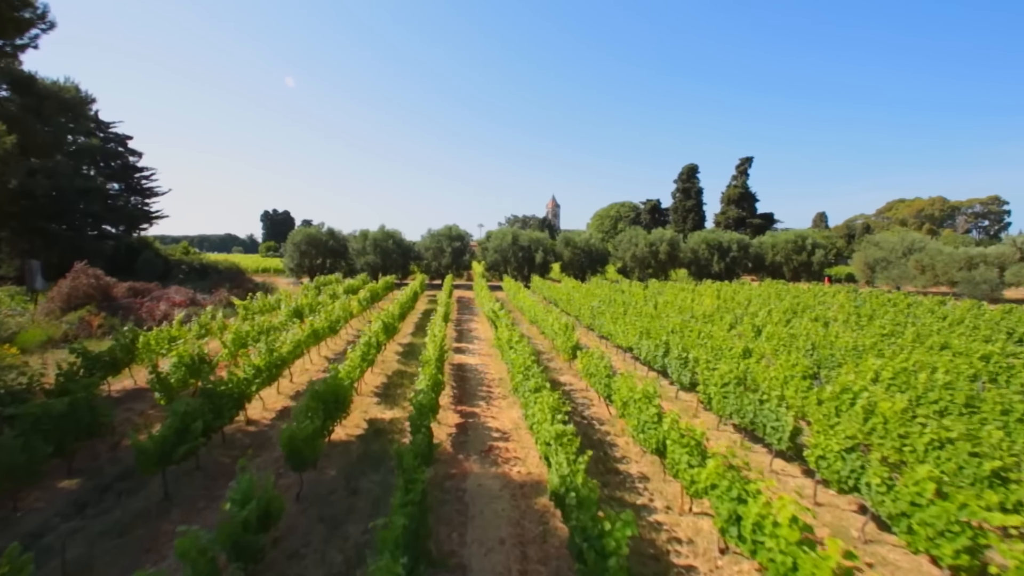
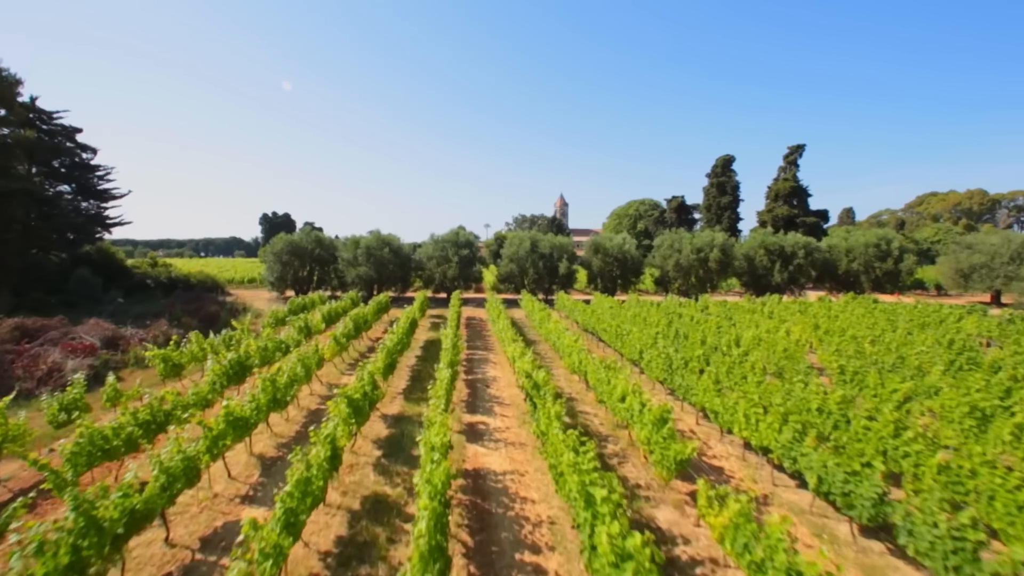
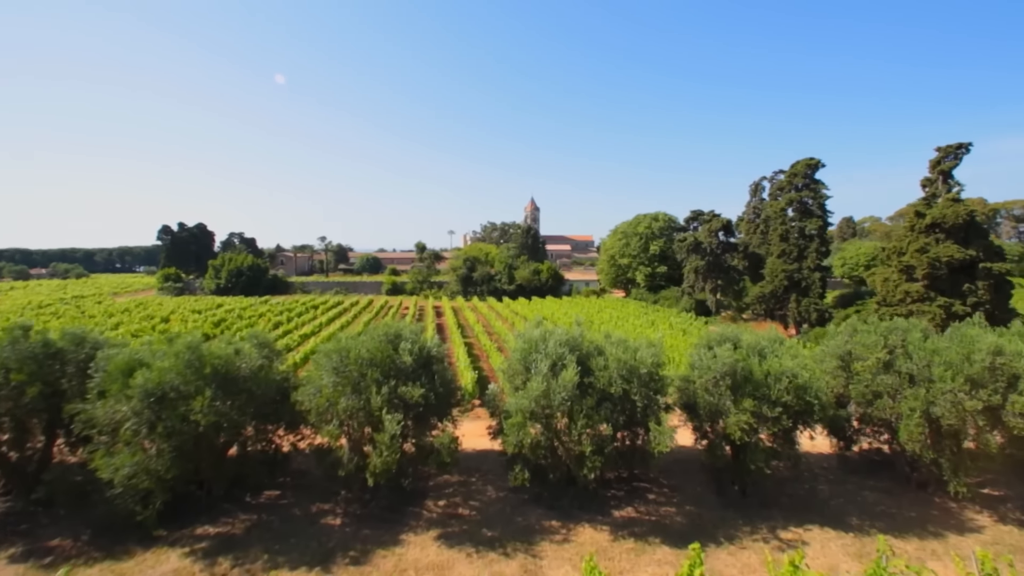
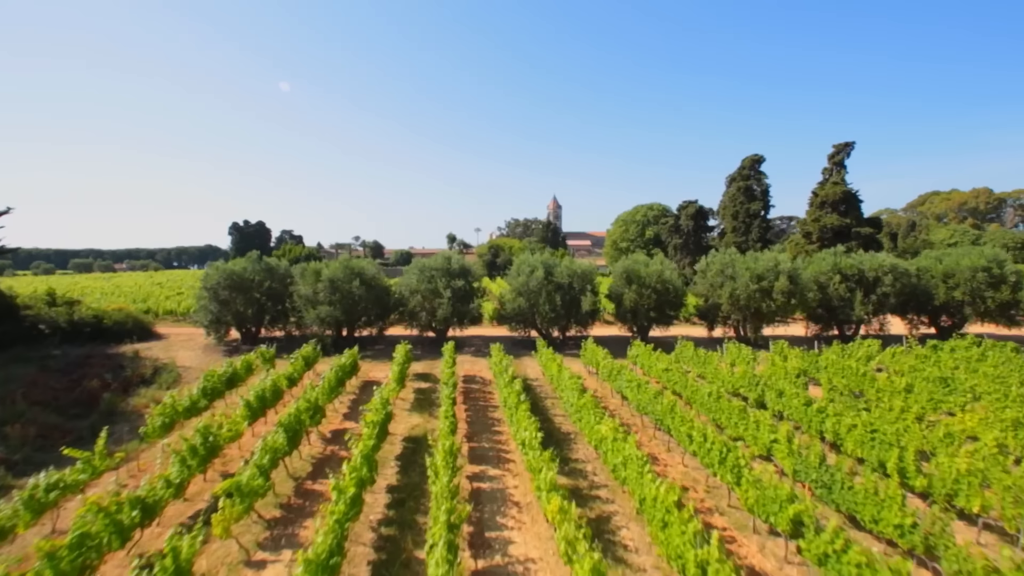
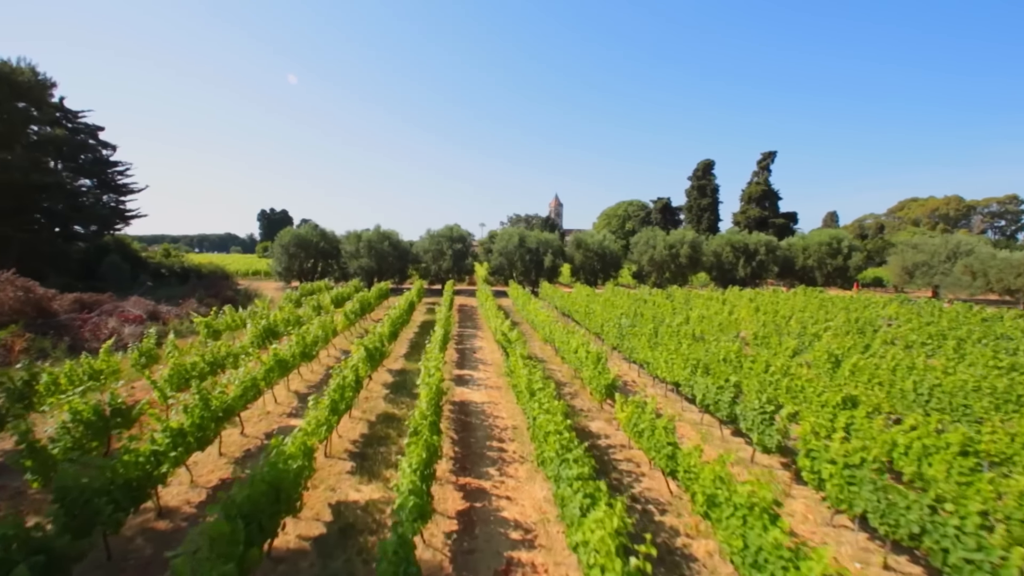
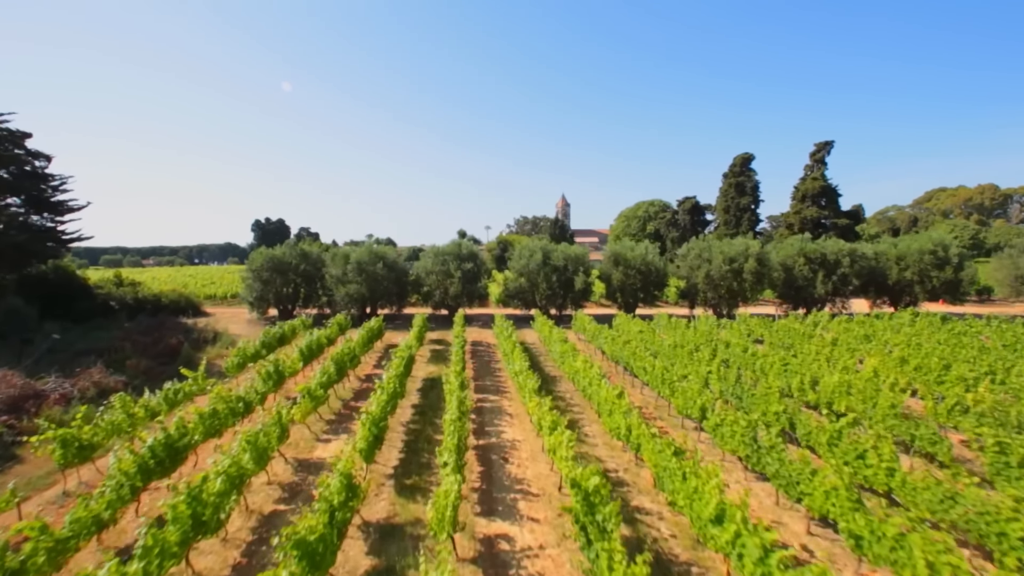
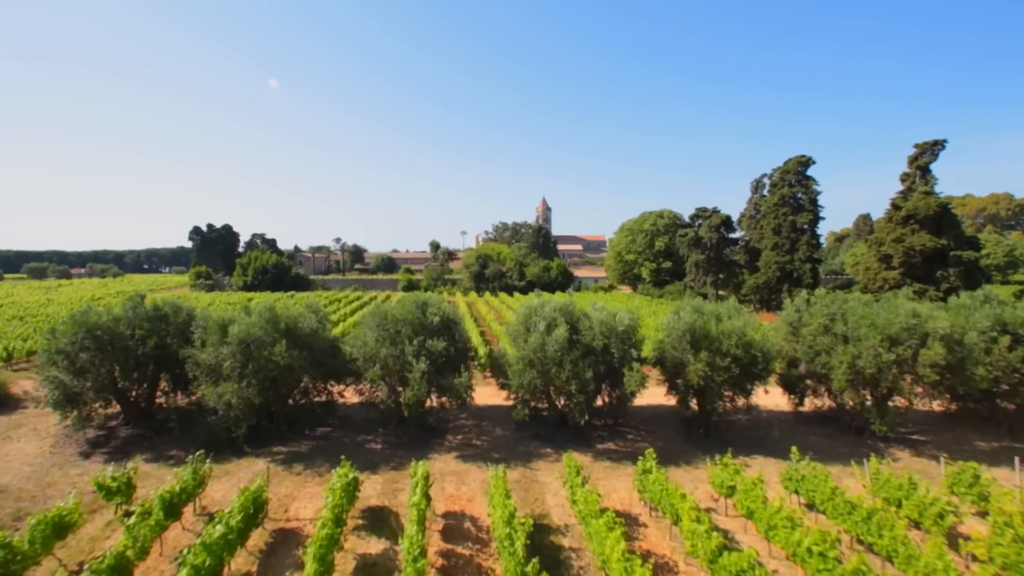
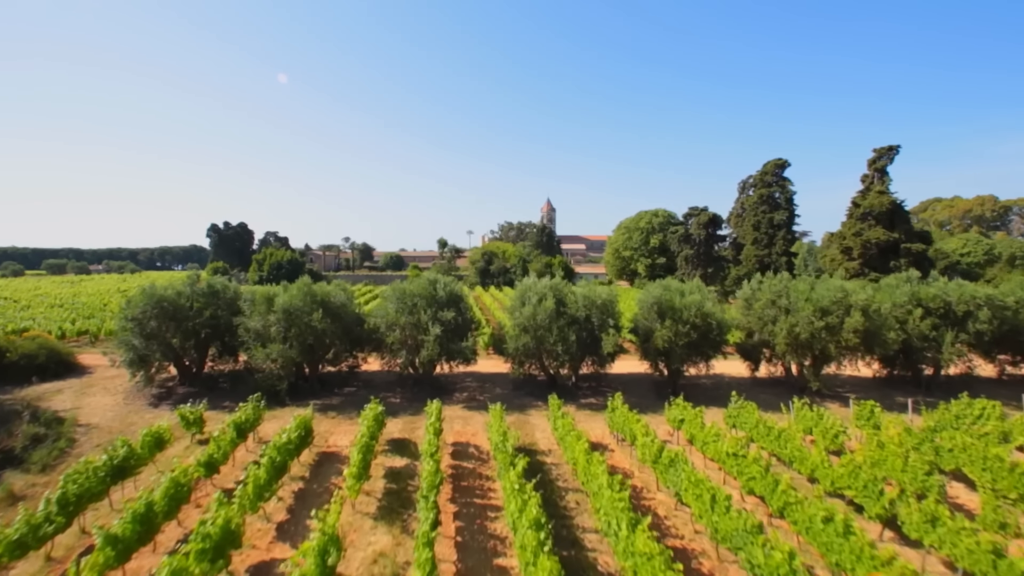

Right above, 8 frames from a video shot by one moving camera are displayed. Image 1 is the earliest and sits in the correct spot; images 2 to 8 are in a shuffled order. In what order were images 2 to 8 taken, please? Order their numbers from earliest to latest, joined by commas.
5, 2, 6, 4, 8, 7, 3
